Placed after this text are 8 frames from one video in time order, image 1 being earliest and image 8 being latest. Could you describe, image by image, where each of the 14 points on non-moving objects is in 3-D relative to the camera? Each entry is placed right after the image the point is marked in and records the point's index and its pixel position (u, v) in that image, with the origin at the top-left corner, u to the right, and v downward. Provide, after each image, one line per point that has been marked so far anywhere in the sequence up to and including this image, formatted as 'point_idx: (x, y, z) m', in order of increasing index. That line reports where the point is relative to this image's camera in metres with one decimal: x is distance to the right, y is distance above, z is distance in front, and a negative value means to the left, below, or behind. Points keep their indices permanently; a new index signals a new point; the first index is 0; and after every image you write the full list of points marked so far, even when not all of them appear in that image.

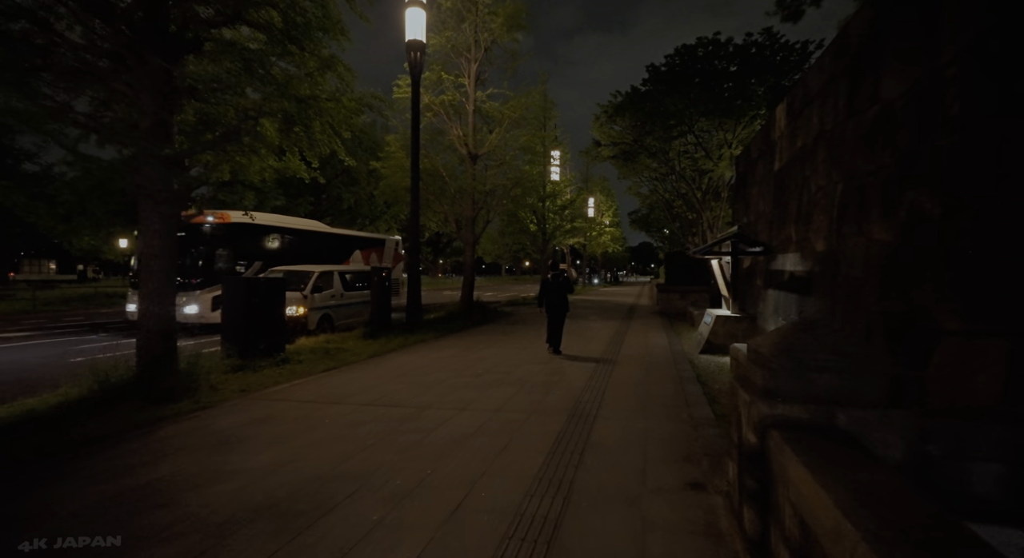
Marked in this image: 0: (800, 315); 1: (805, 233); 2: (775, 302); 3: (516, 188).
0: (+5.4, -0.7, +9.3) m
1: (+5.6, +0.9, +9.5) m
2: (+5.9, -0.5, +10.9) m
3: (+0.1, +3.7, +20.2) m
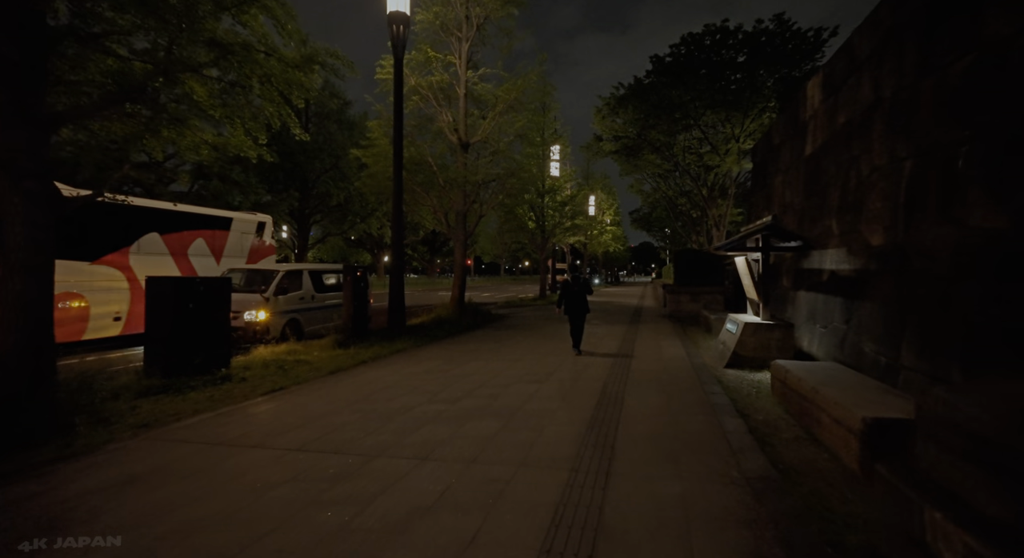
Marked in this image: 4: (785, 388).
0: (+5.3, -0.7, +7.7) m
1: (+5.5, +0.9, +7.9) m
2: (+5.7, -0.5, +9.4) m
3: (0.0, +3.7, +18.6) m
4: (+3.2, -1.3, +5.7) m
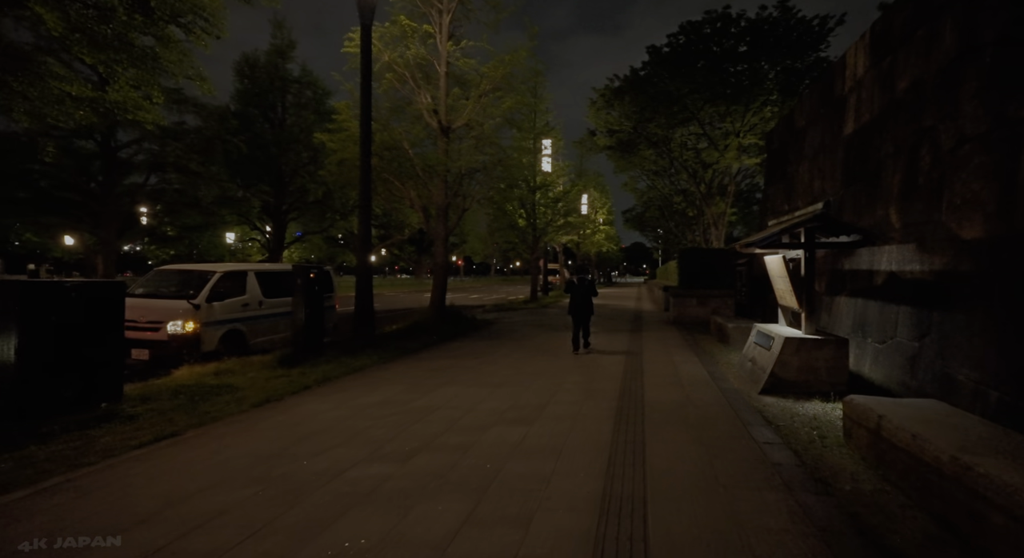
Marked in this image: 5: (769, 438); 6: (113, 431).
0: (+5.0, -0.7, +6.0) m
1: (+5.2, +0.8, +6.2) m
2: (+5.4, -0.6, +7.6) m
3: (-0.4, +3.7, +16.8) m
4: (+3.0, -1.3, +4.0) m
5: (+2.5, -1.6, +4.8) m
6: (-4.2, -1.6, +5.2) m
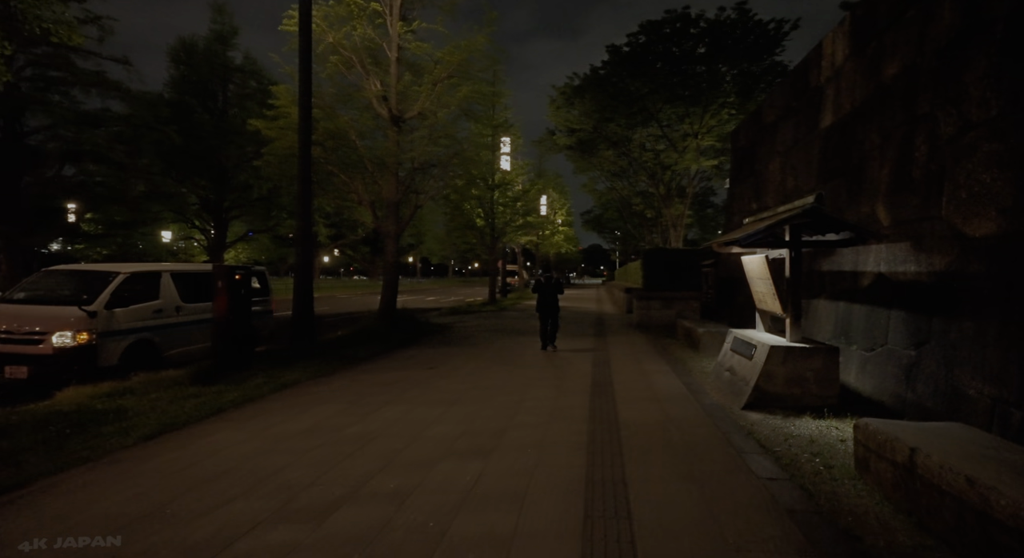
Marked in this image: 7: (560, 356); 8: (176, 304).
0: (+4.5, -0.8, +5.5) m
1: (+4.7, +0.8, +5.7) m
2: (+4.8, -0.6, +7.1) m
3: (-1.8, +3.6, +15.8) m
4: (+2.7, -1.3, +3.3) m
5: (+2.1, -1.6, +4.1) m
6: (-4.6, -1.6, +3.8) m
7: (+1.0, -1.7, +10.7) m
8: (-6.3, -0.5, +9.2) m
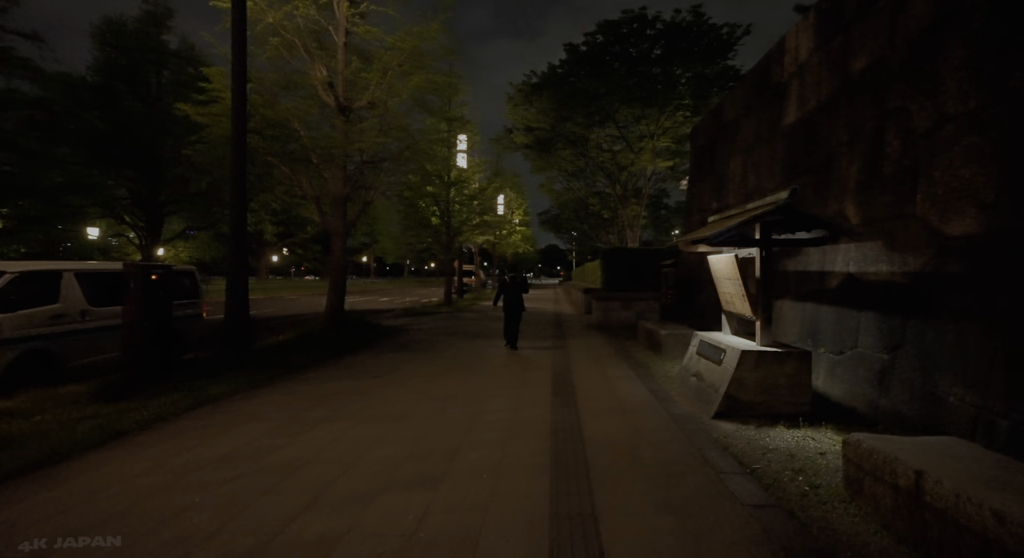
0: (+4.1, -0.8, +5.2) m
1: (+4.2, +0.8, +5.5) m
2: (+4.2, -0.6, +6.9) m
3: (-3.1, +3.6, +14.9) m
4: (+2.4, -1.3, +2.9) m
5: (+1.8, -1.6, +3.6) m
6: (-4.9, -1.6, +2.8) m
7: (+0.1, -1.7, +10.1) m
8: (-7.1, -0.5, +8.0) m
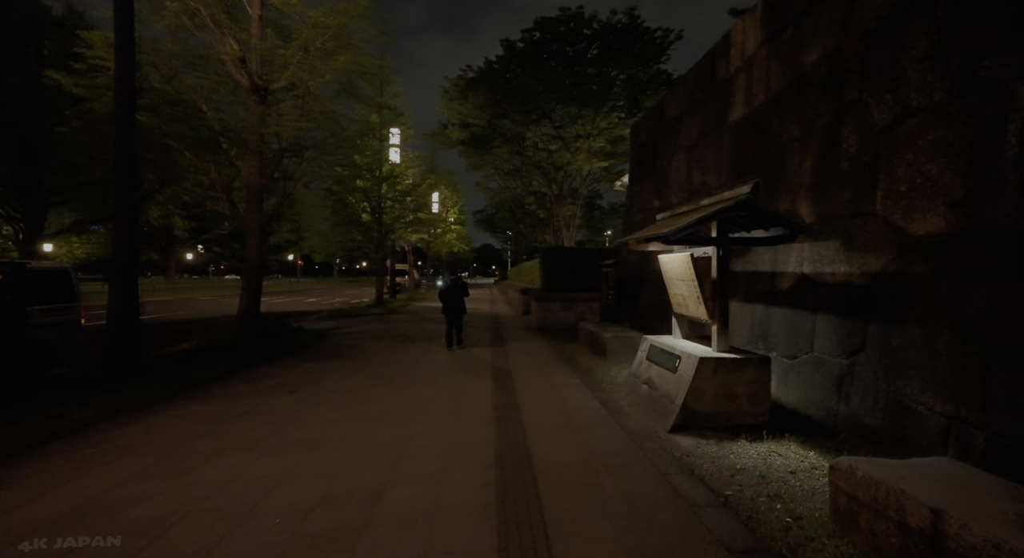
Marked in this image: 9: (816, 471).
0: (+3.5, -0.8, +5.0) m
1: (+3.6, +0.8, +5.2) m
2: (+3.4, -0.6, +6.6) m
3: (-5.0, +3.6, +13.6) m
4: (+2.1, -1.4, +2.4) m
5: (+1.4, -1.6, +3.1) m
6: (-5.1, -1.6, +1.4) m
7: (-1.1, -1.7, +9.3) m
8: (-7.9, -0.5, +6.3) m
9: (+2.5, -1.6, +4.1) m
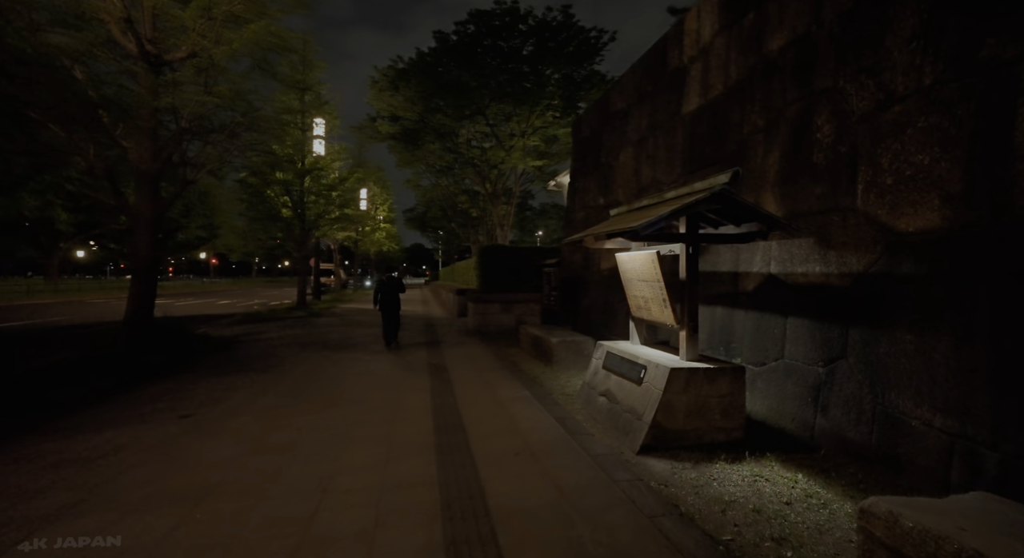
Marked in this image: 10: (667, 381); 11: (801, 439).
0: (+3.0, -0.8, +4.6) m
1: (+3.1, +0.8, +4.8) m
2: (+2.7, -0.6, +6.2) m
3: (-6.5, +3.6, +12.0) m
4: (+2.0, -1.4, +1.9) m
5: (+1.2, -1.6, +2.4) m
6: (-5.0, -1.6, -0.1) m
7: (-2.1, -1.7, +8.3) m
8: (-8.5, -0.5, +4.3) m
9: (+2.2, -1.6, +3.6) m
10: (+1.5, -1.0, +4.7) m
11: (+2.8, -1.6, +4.8) m
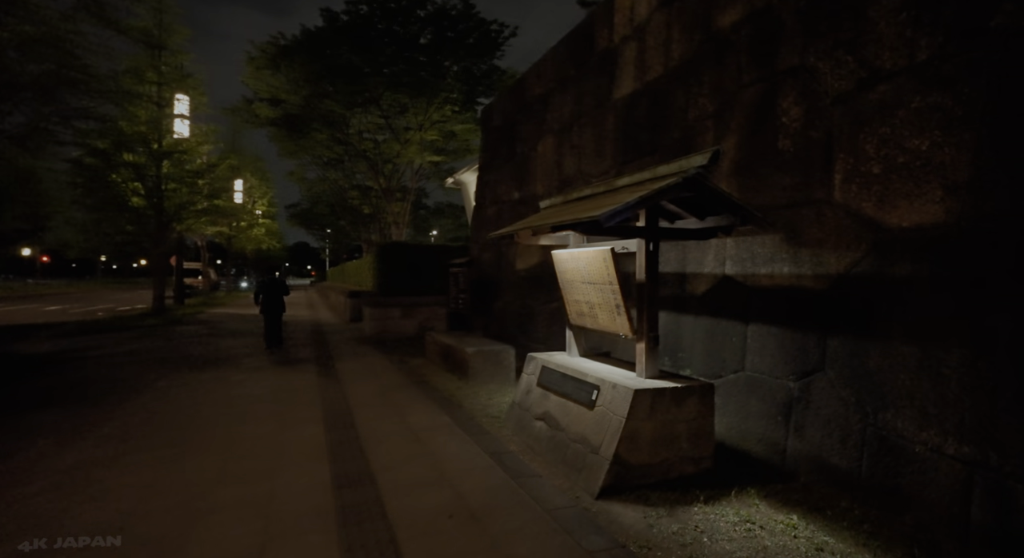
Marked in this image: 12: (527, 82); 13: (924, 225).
0: (+2.4, -0.8, +4.0) m
1: (+2.5, +0.8, +4.3) m
2: (+1.8, -0.6, +5.5) m
3: (-8.5, +3.5, +9.3) m
4: (+2.0, -1.4, +1.2) m
5: (+1.2, -1.6, +1.6) m
6: (-4.4, -1.7, -2.2) m
7: (-3.3, -1.7, +6.5) m
8: (-8.7, -0.5, +1.3) m
9: (+1.9, -1.6, +2.9) m
10: (+0.9, -1.0, +3.8) m
11: (+2.2, -1.6, +4.2) m
12: (+0.3, +3.8, +9.6) m
13: (+2.9, +0.4, +3.3) m
